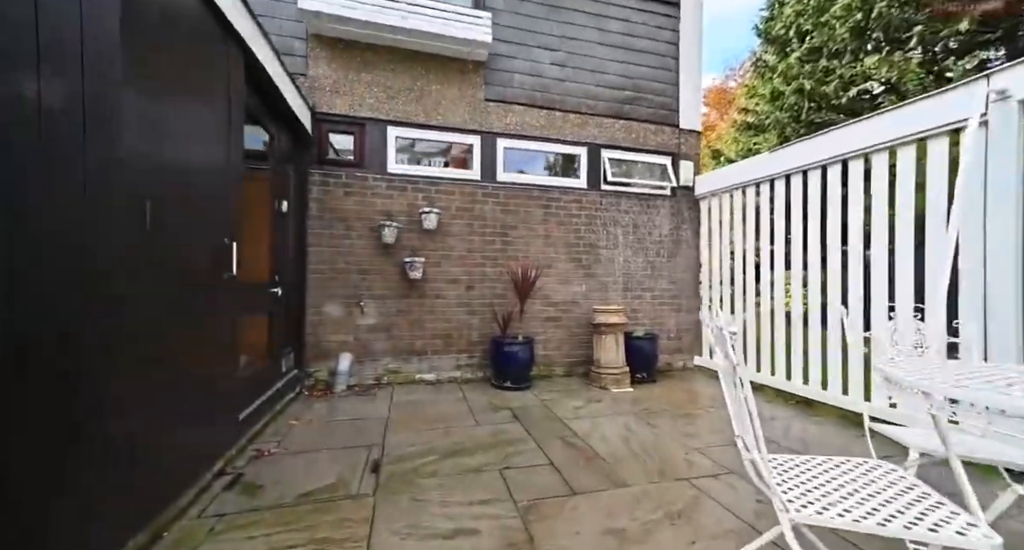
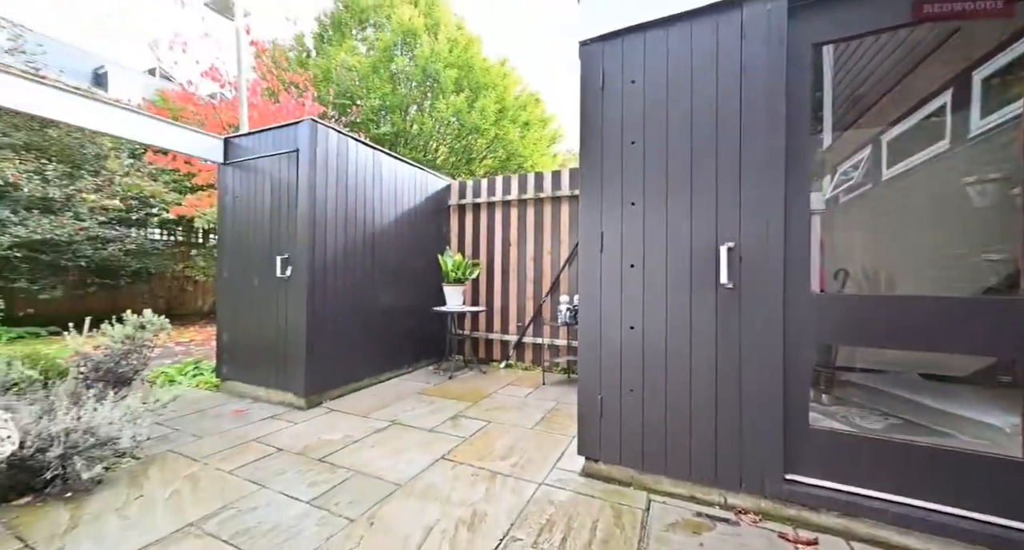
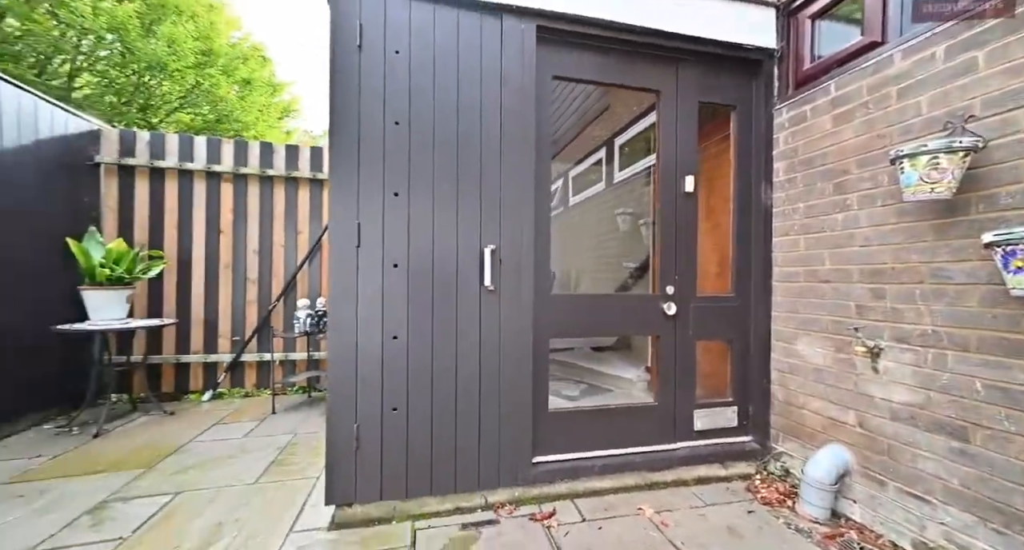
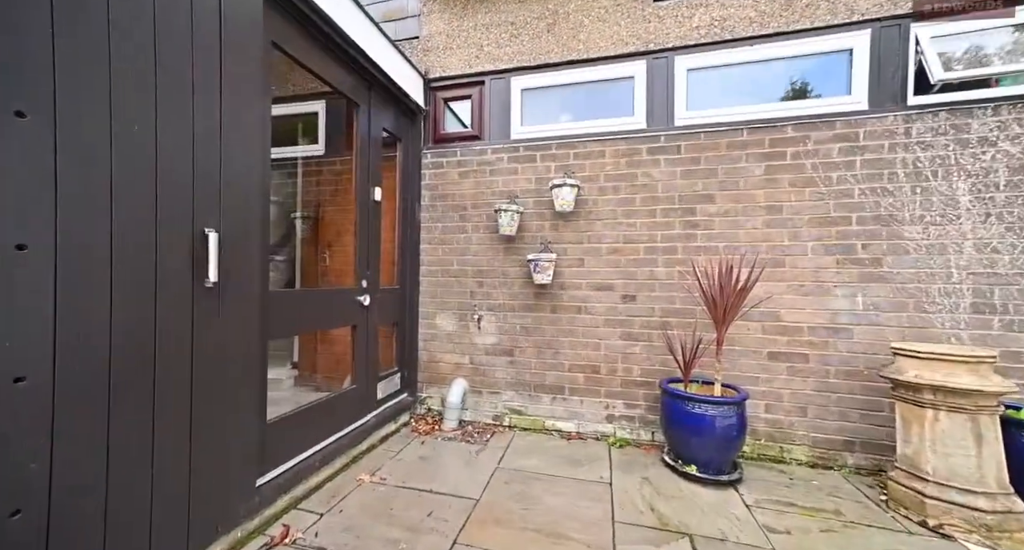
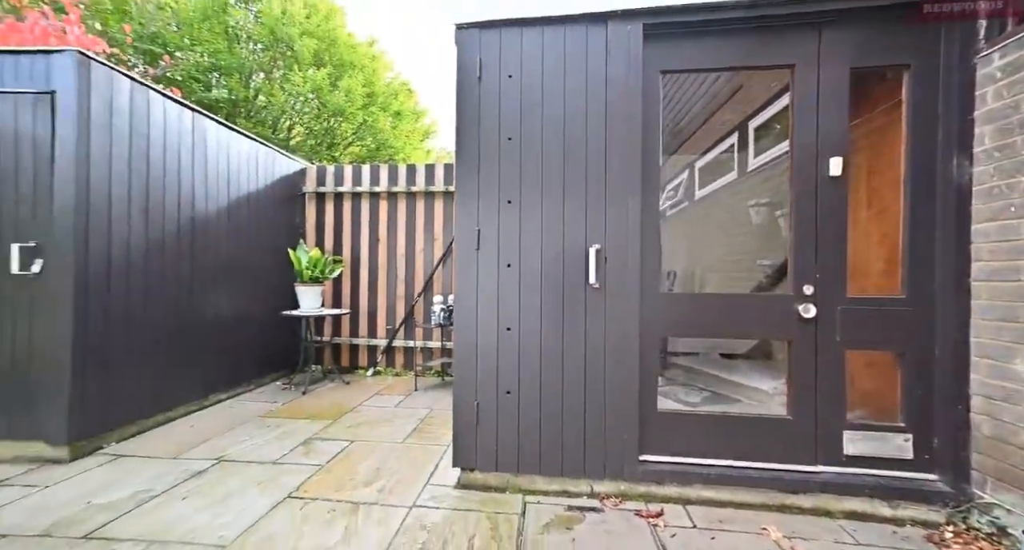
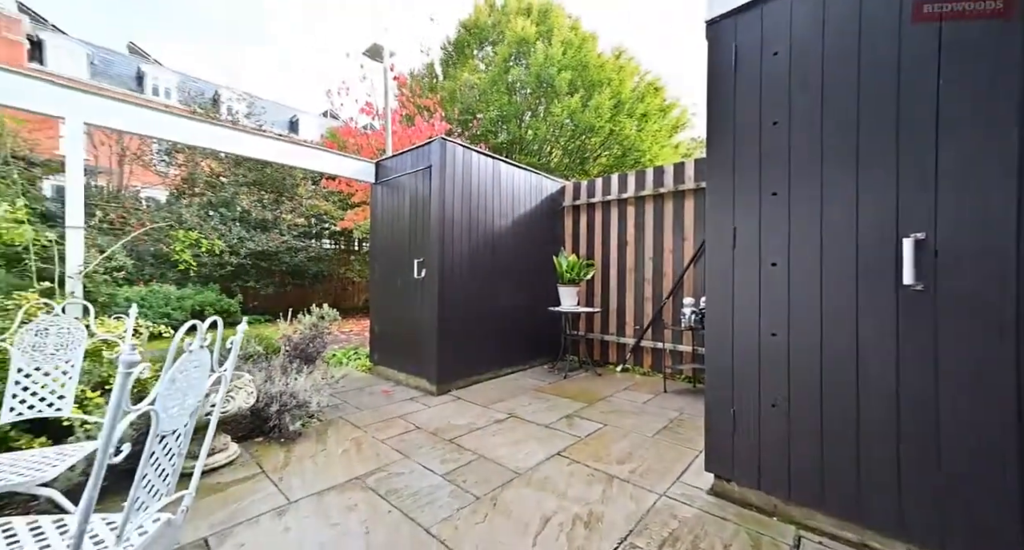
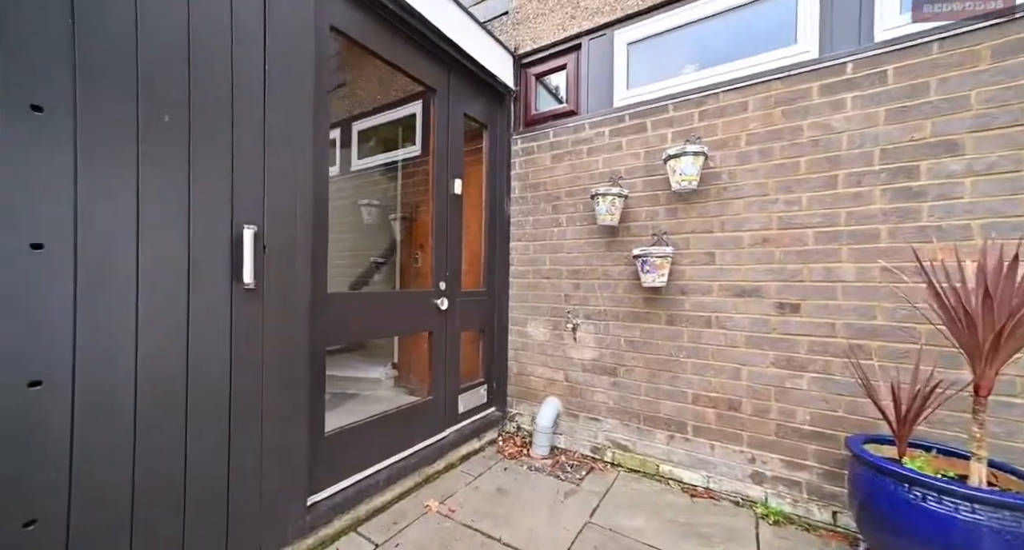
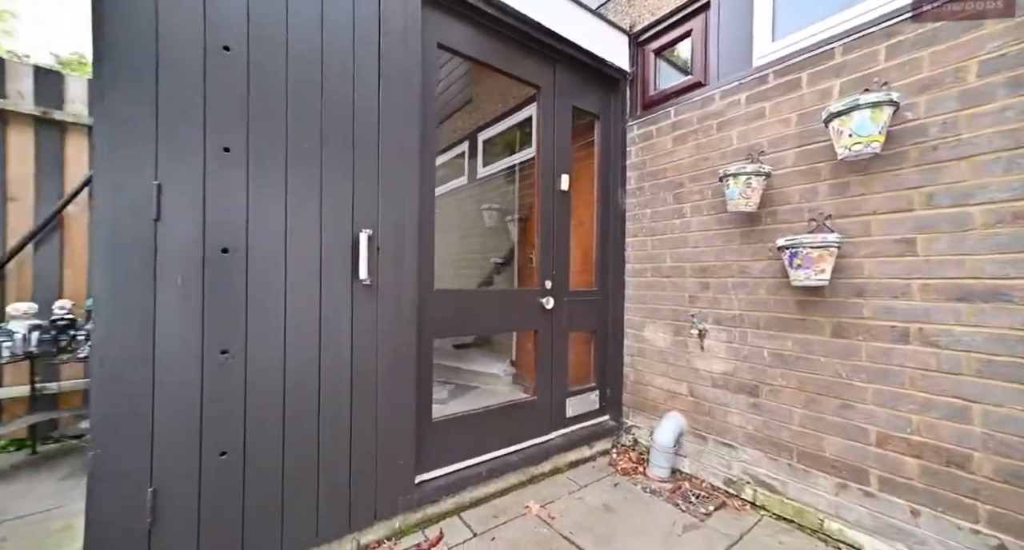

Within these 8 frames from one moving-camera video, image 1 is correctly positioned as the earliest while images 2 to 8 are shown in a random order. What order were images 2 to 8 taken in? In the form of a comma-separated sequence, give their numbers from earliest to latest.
4, 7, 8, 3, 5, 2, 6
